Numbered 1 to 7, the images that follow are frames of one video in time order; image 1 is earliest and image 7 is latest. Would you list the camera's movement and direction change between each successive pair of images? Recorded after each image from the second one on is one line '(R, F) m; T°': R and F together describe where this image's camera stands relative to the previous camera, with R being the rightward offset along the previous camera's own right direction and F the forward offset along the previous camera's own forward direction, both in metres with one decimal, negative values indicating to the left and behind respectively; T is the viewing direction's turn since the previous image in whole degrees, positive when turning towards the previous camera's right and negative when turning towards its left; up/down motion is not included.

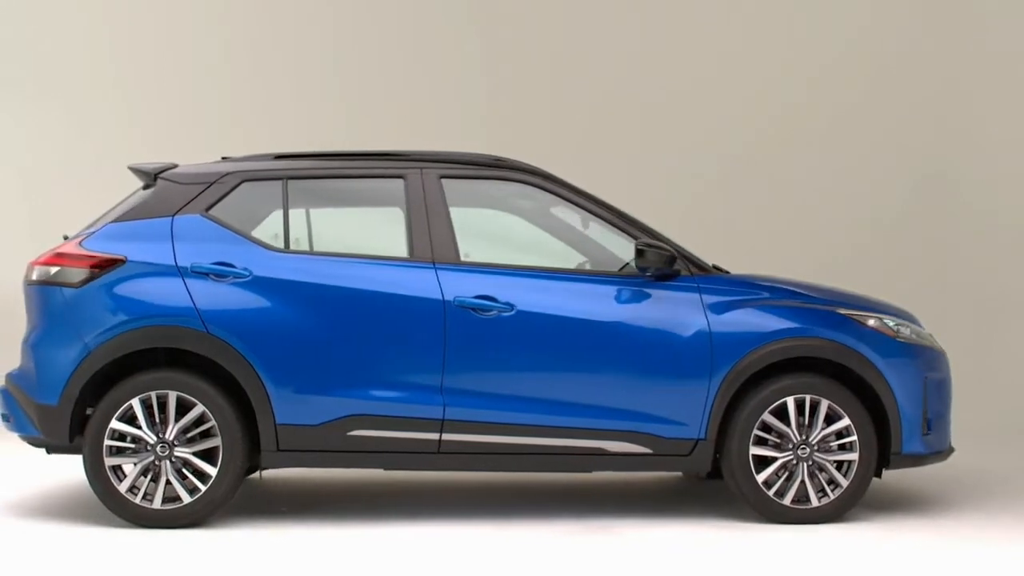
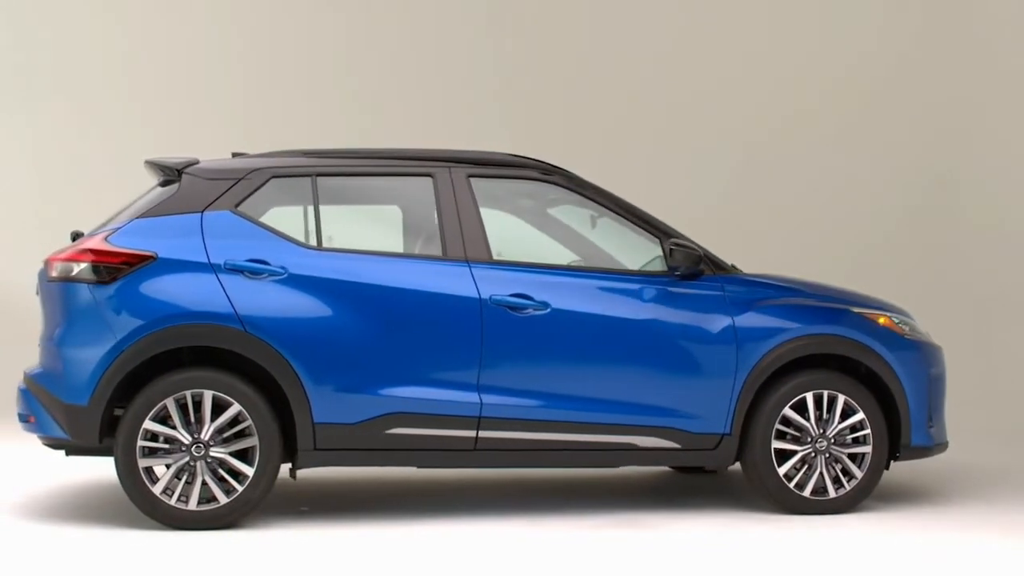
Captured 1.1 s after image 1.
(-0.6, 0.0) m; +5°
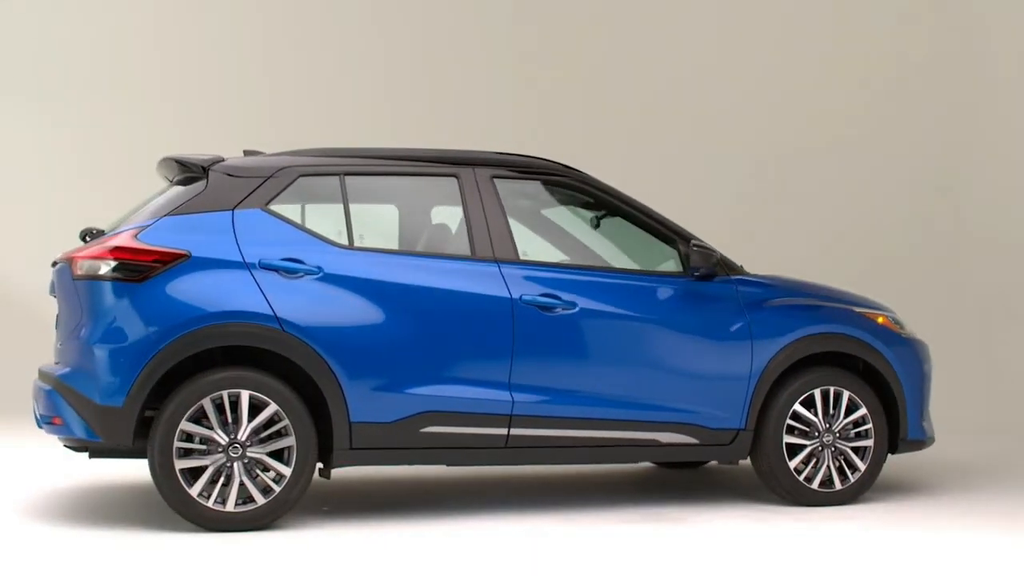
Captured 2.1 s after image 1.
(-0.6, 0.0) m; +5°
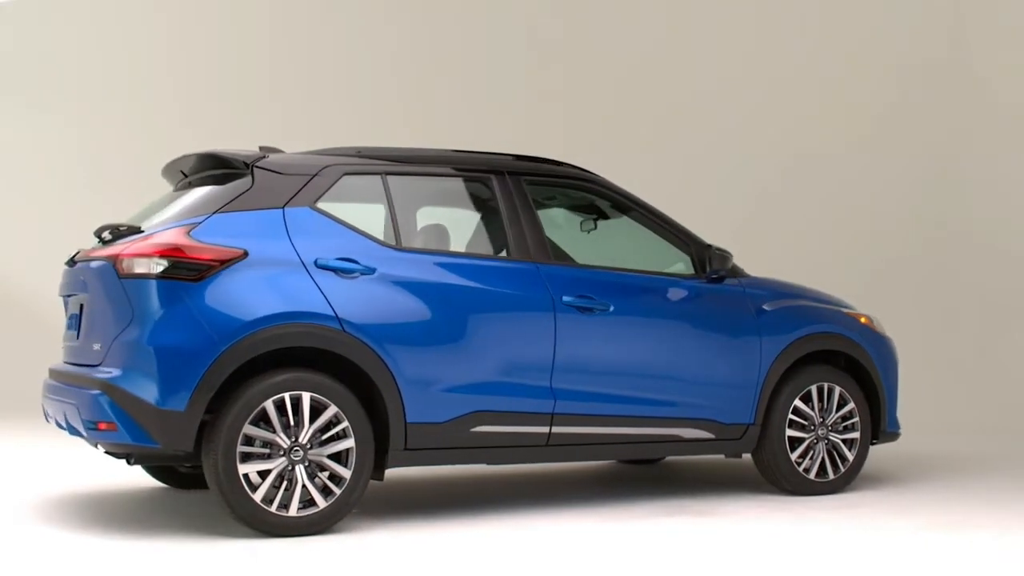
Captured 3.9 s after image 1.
(-1.1, 0.0) m; +10°
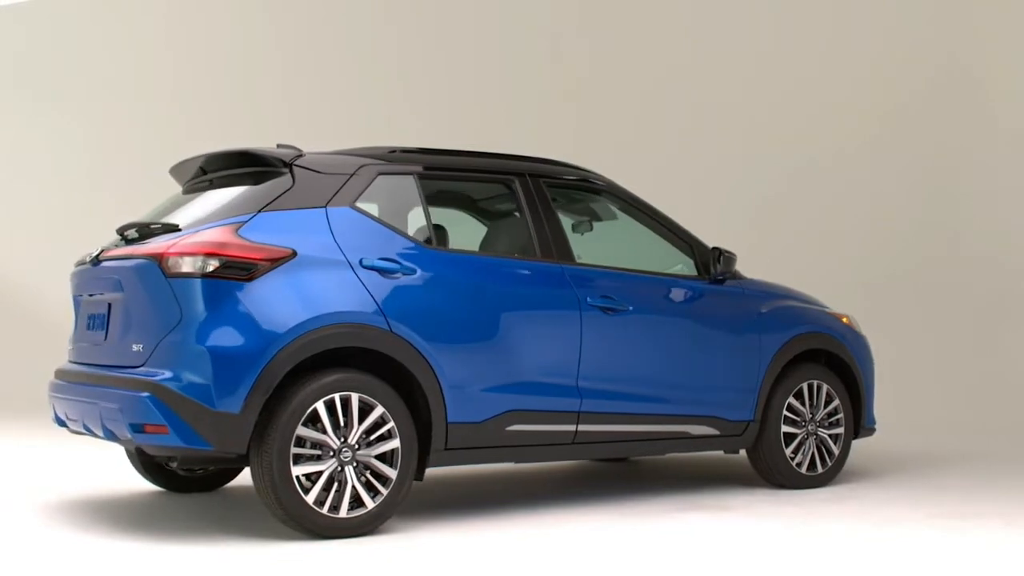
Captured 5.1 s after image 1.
(-0.8, 0.0) m; +7°
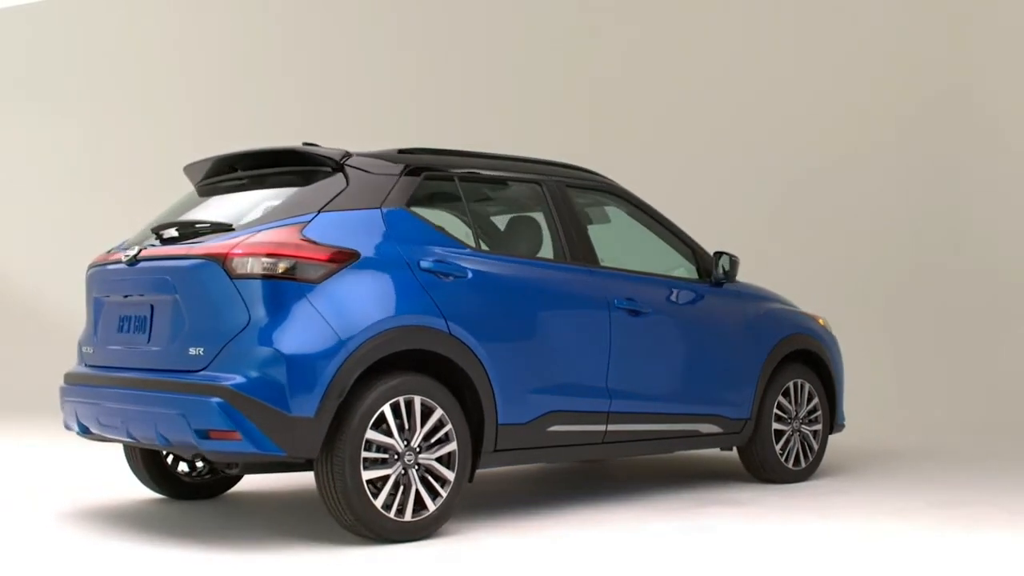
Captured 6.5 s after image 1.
(-0.9, 0.0) m; +8°
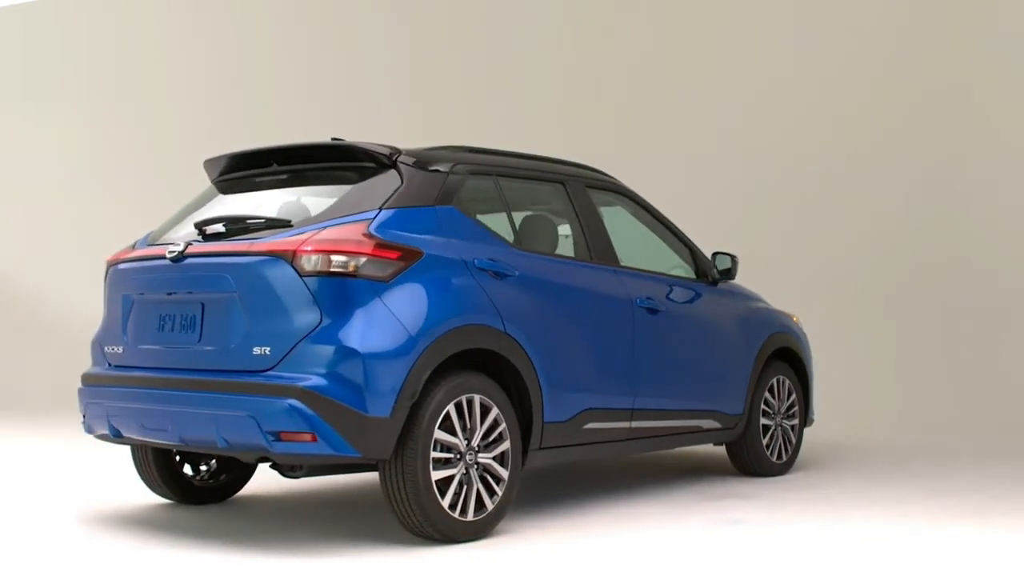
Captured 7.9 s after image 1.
(-0.9, 0.0) m; +8°
